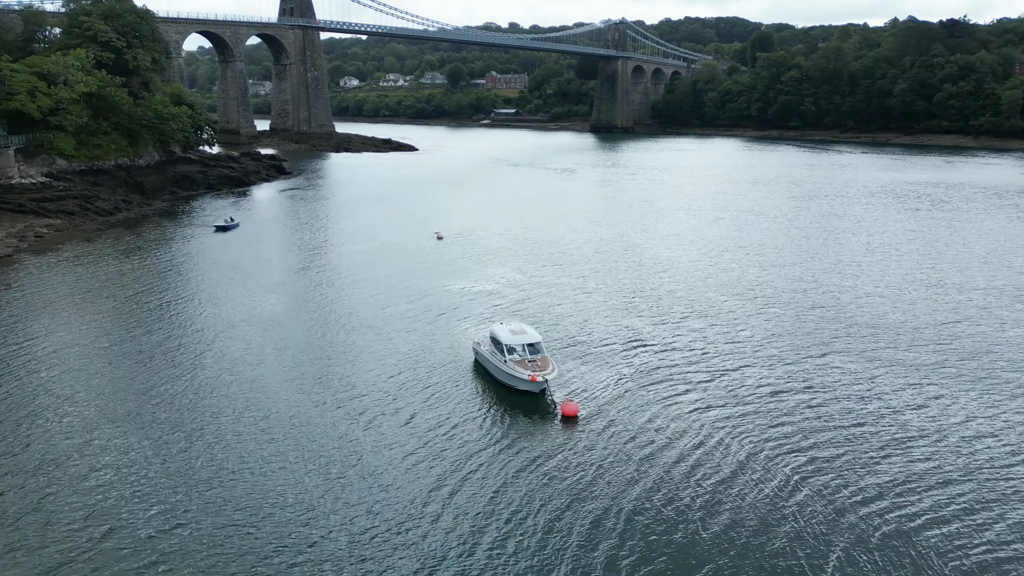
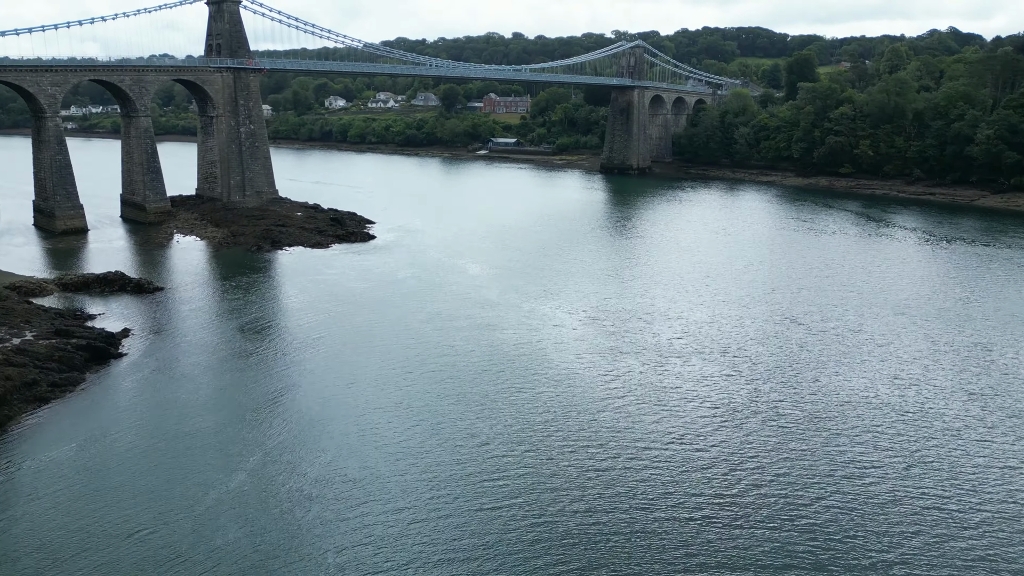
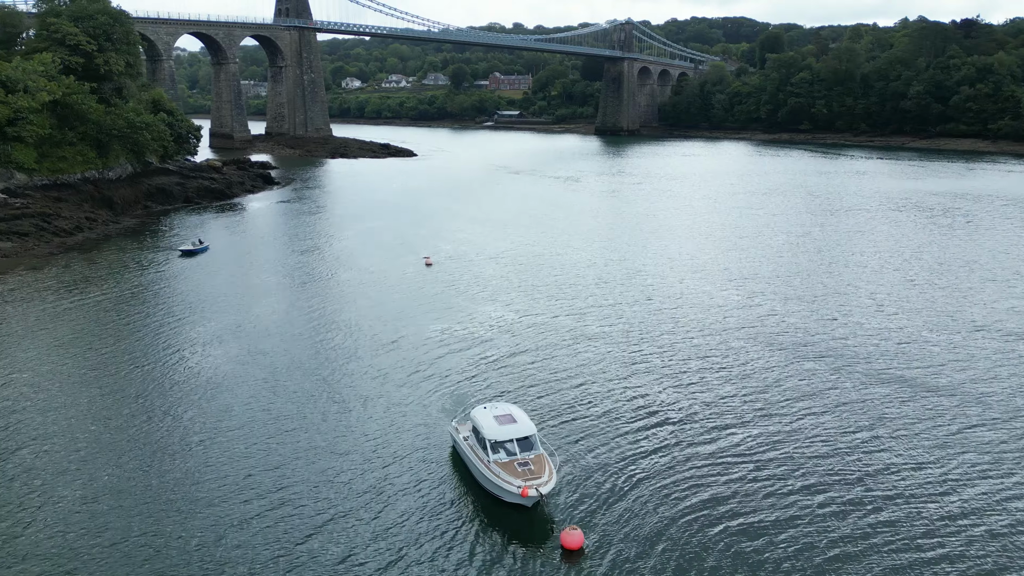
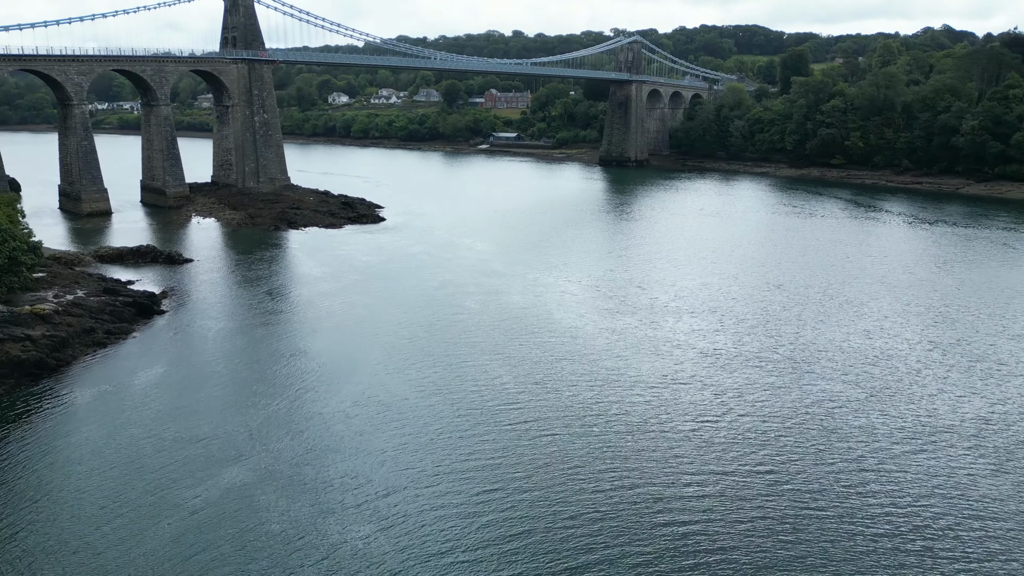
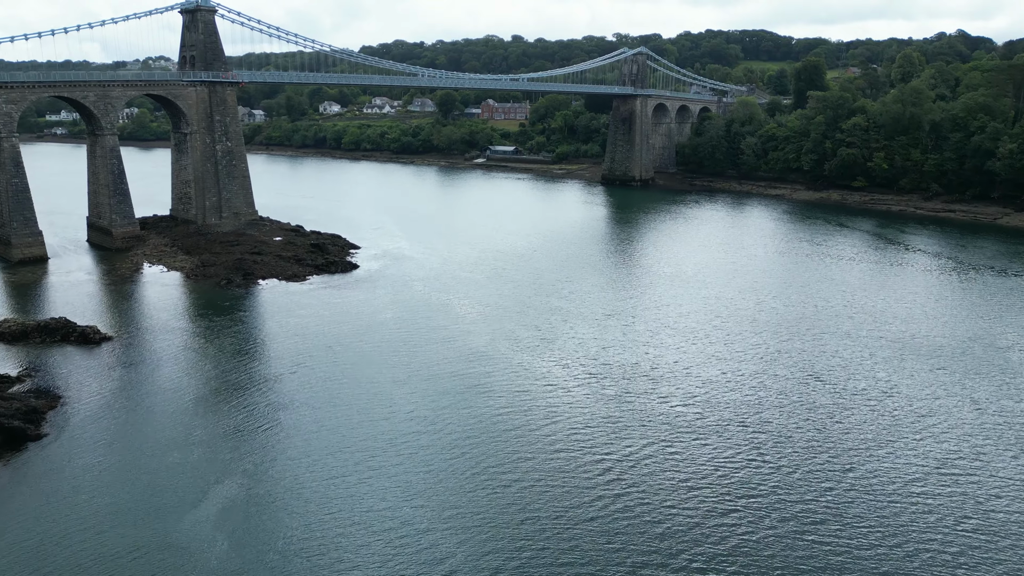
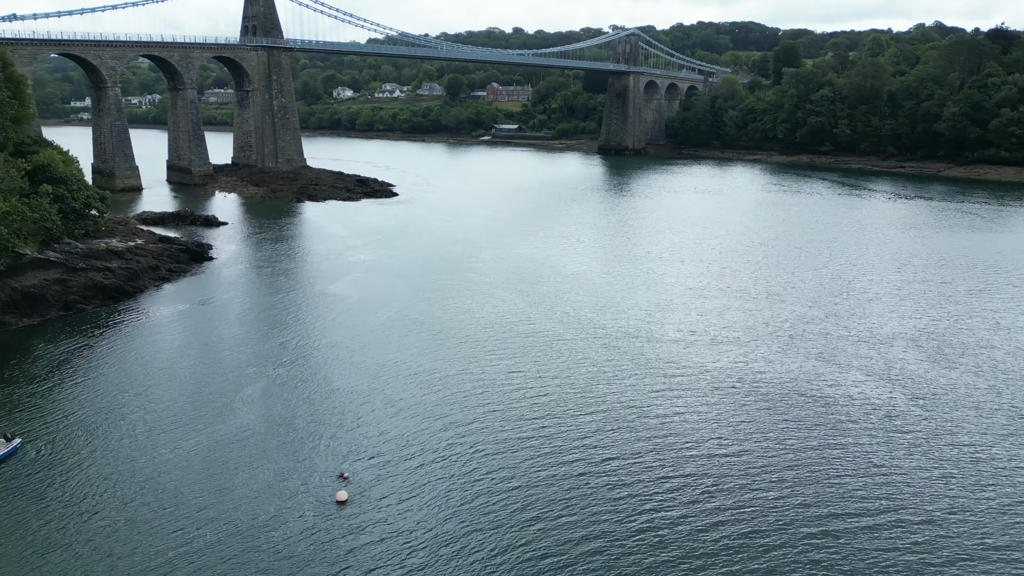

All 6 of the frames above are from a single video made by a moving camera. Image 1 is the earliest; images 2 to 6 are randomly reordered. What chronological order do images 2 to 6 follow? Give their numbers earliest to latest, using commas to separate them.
3, 6, 4, 2, 5
